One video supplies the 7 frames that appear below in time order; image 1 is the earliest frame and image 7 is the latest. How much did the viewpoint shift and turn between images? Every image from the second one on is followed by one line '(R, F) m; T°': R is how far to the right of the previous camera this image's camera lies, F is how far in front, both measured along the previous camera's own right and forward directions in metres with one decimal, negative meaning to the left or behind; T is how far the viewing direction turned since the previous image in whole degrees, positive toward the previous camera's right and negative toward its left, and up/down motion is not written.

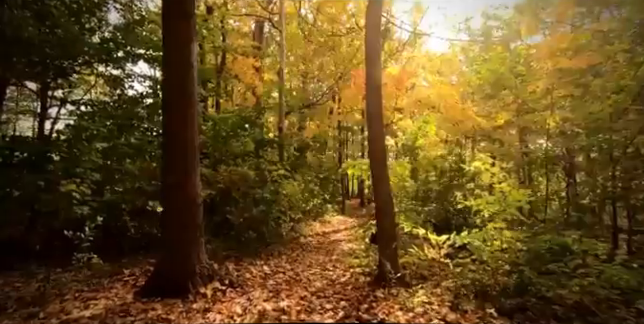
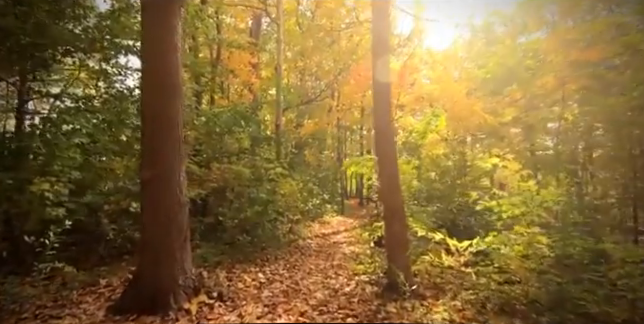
(-0.1, +0.5) m; 0°
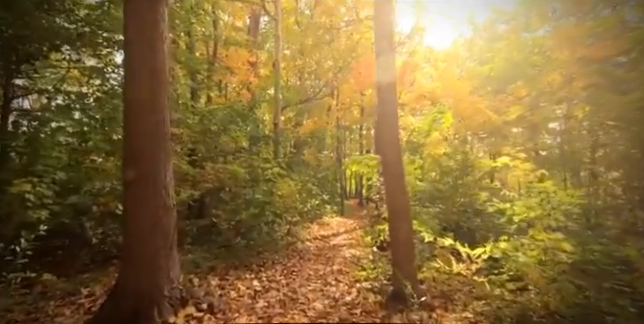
(0.0, +0.3) m; 0°
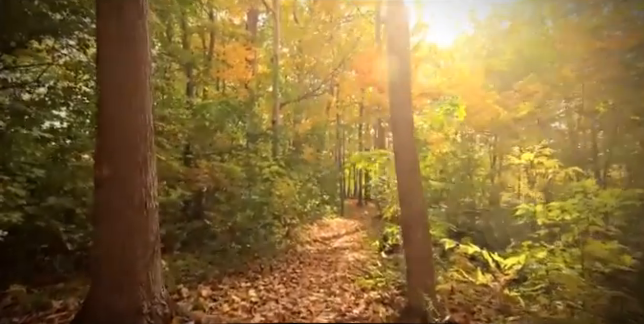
(-0.1, +0.4) m; 0°
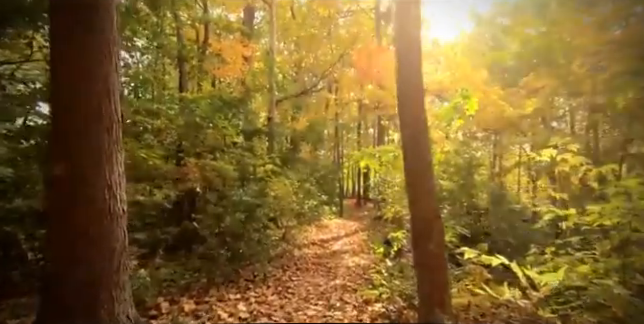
(0.0, +0.4) m; 0°
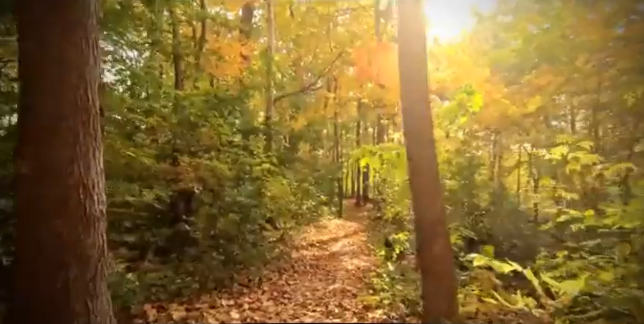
(0.0, +0.2) m; 0°
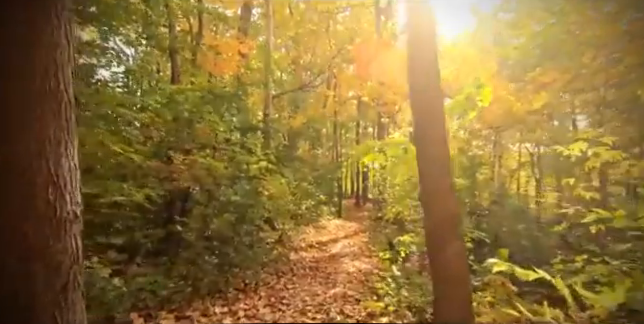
(0.0, +0.2) m; 0°
